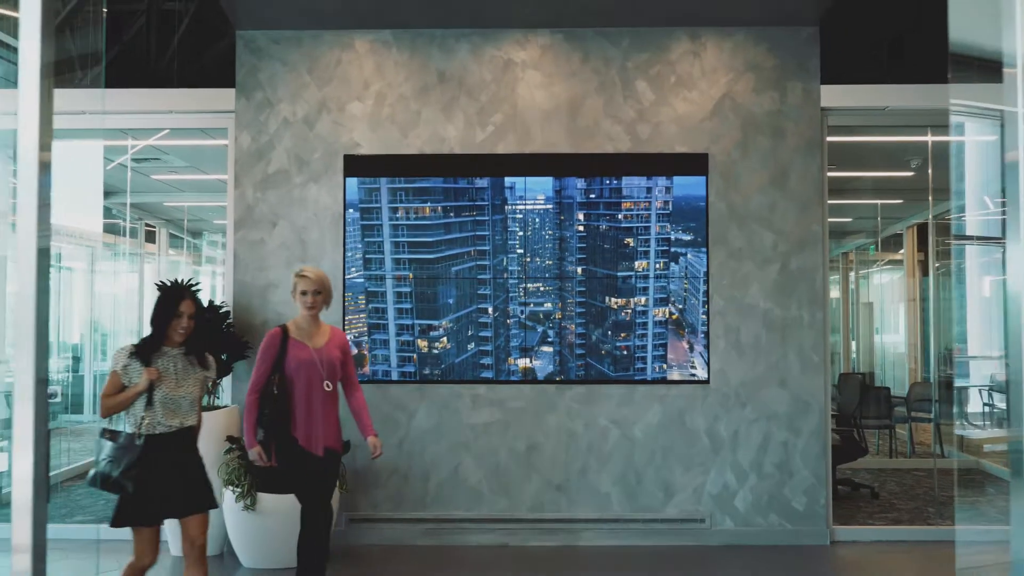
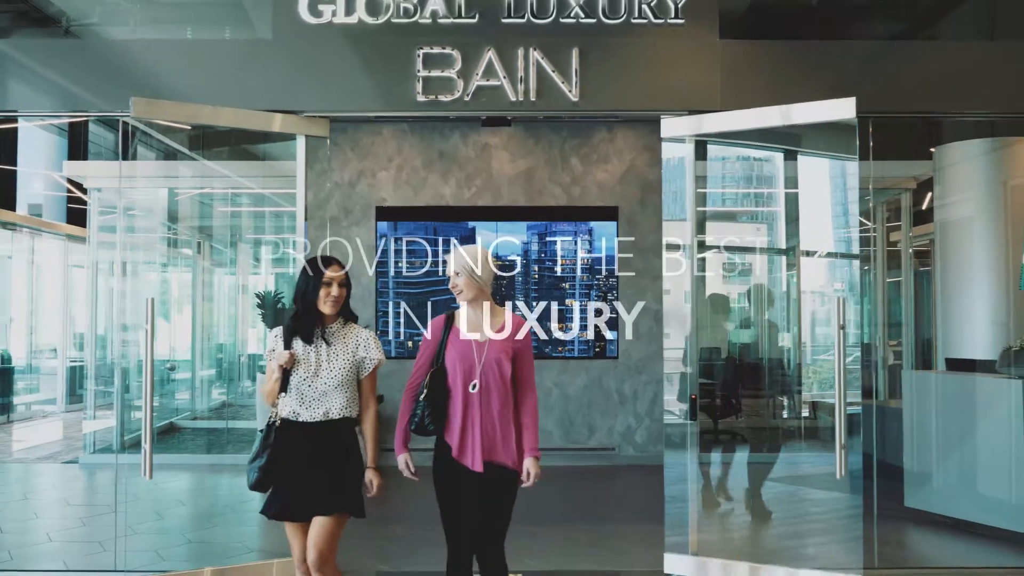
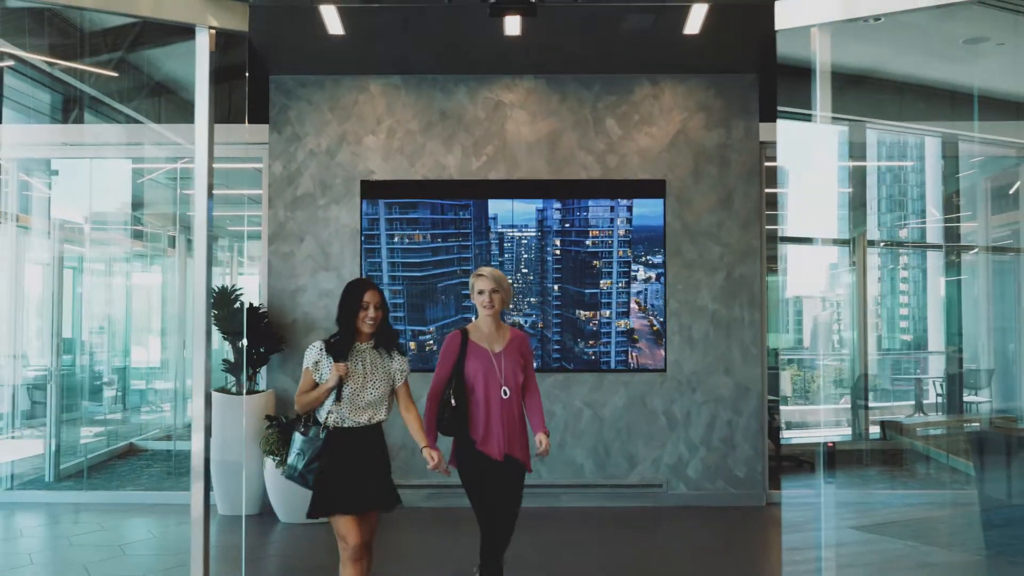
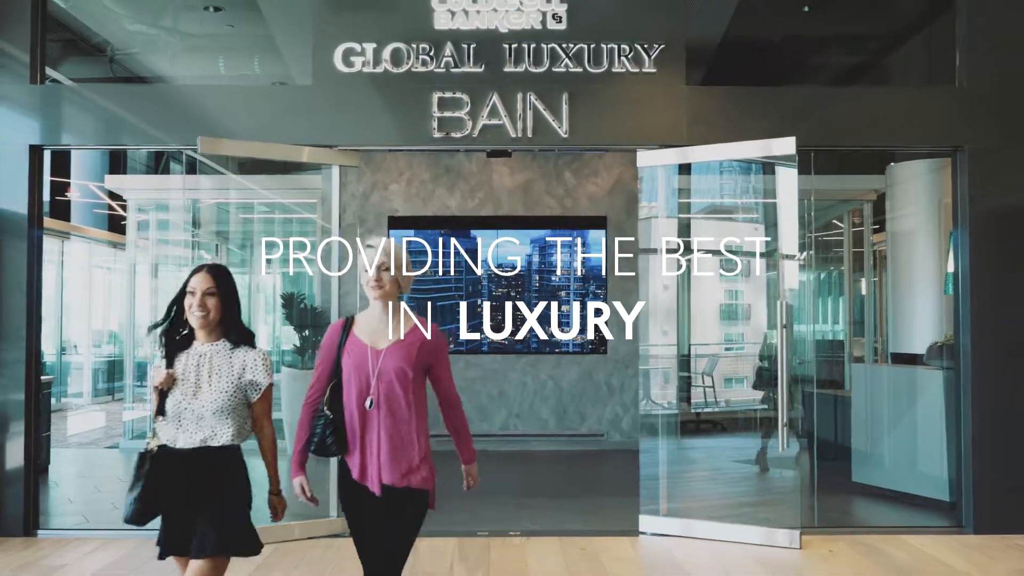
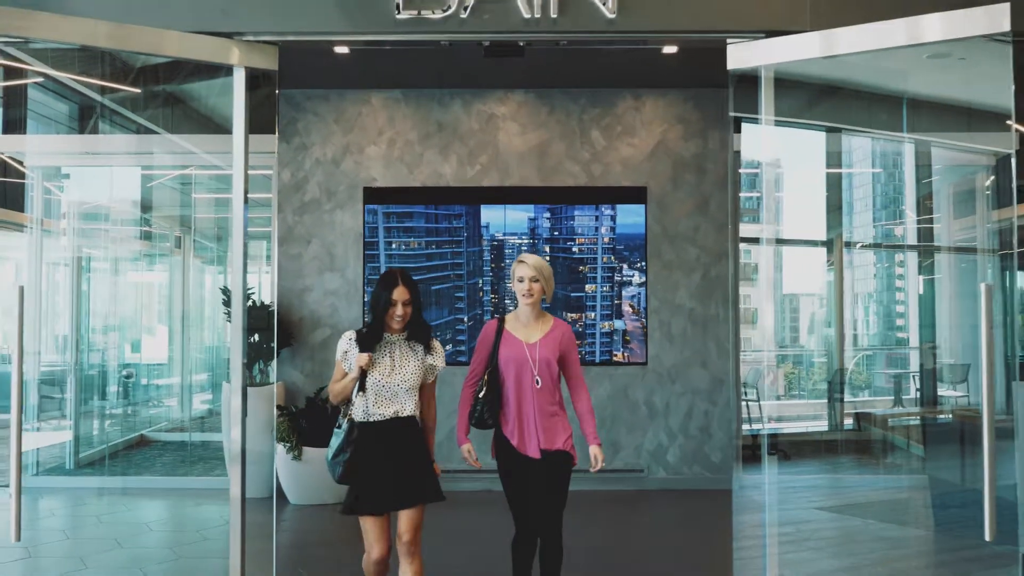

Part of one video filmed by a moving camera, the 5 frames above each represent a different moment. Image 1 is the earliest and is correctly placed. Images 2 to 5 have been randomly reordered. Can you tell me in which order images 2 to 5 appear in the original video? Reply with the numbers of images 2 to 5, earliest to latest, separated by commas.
3, 5, 2, 4
